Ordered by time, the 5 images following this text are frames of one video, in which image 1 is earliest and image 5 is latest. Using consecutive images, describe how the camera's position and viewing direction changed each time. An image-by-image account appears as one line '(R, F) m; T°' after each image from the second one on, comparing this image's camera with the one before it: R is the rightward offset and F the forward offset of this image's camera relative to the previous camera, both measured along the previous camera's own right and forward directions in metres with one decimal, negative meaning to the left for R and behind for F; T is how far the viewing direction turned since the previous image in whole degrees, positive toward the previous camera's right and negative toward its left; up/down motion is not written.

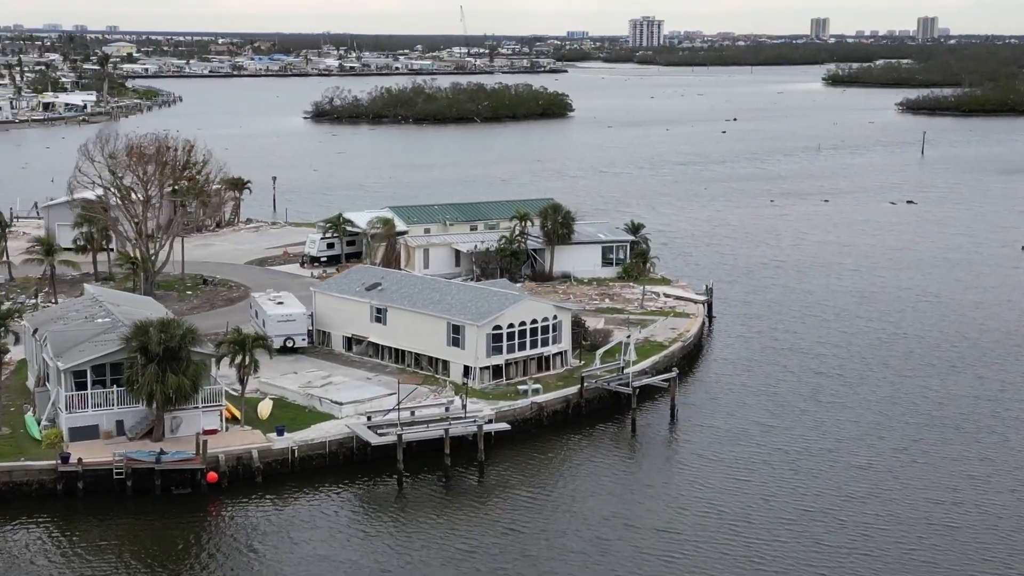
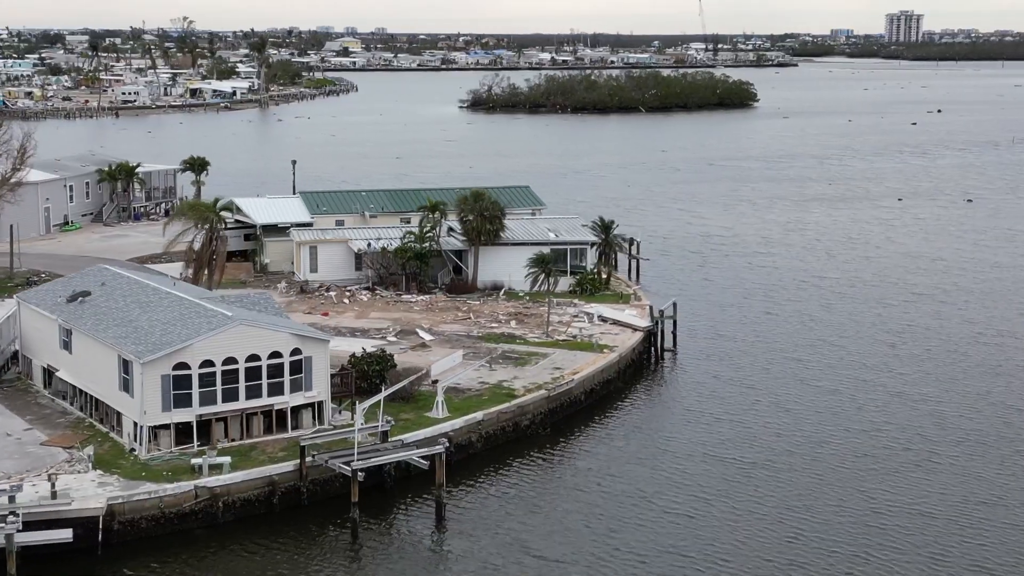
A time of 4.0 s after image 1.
(+9.5, +13.9) m; -10°
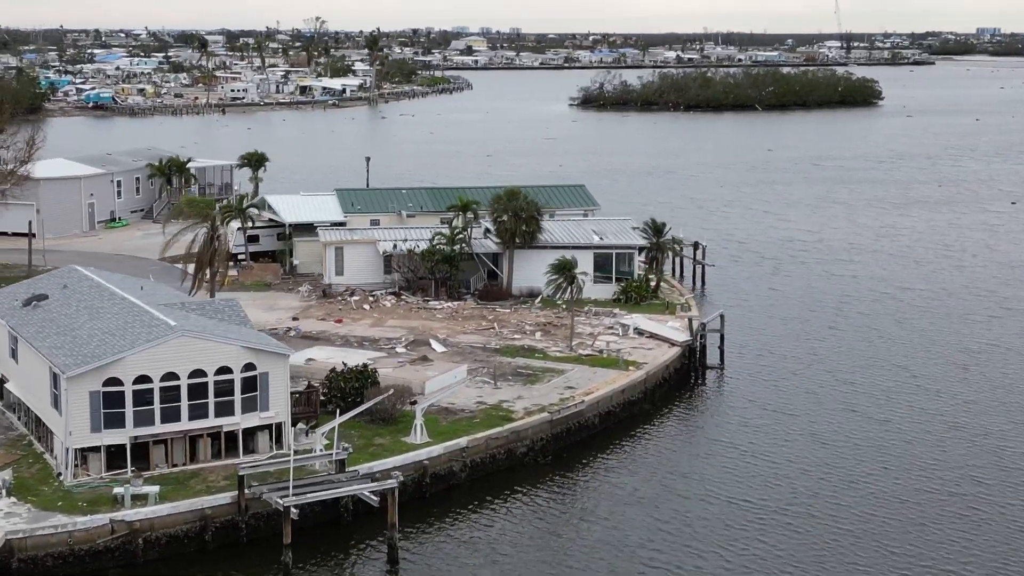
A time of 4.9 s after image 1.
(+2.4, +3.3) m; -5°
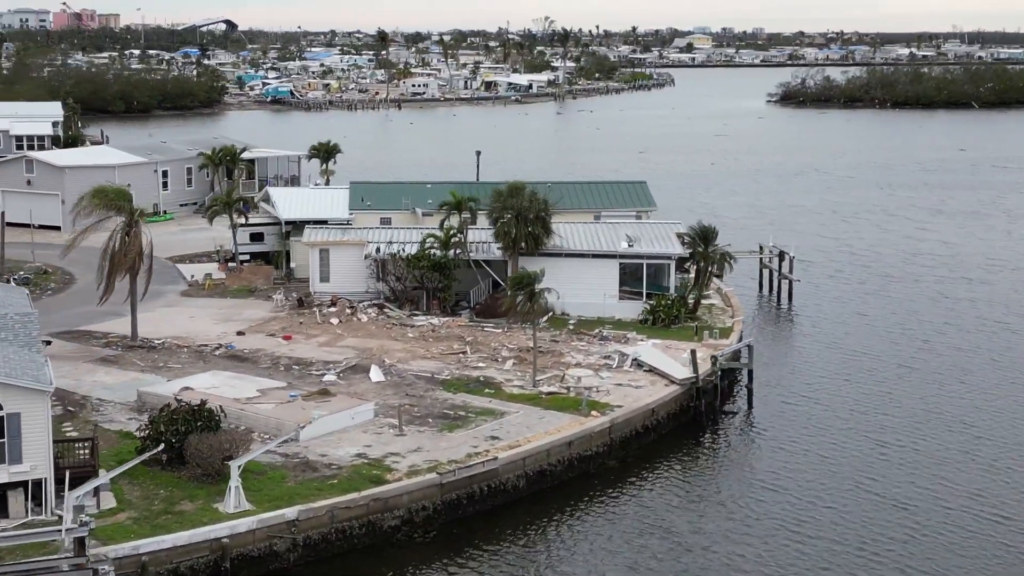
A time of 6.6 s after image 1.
(+4.9, +6.6) m; -10°
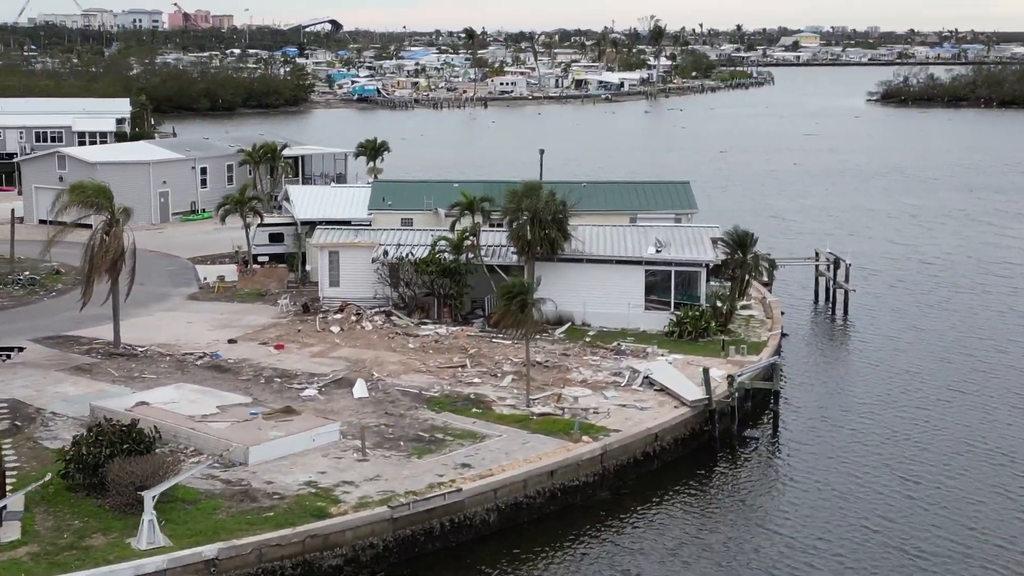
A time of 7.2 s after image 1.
(+1.8, +2.3) m; -4°
